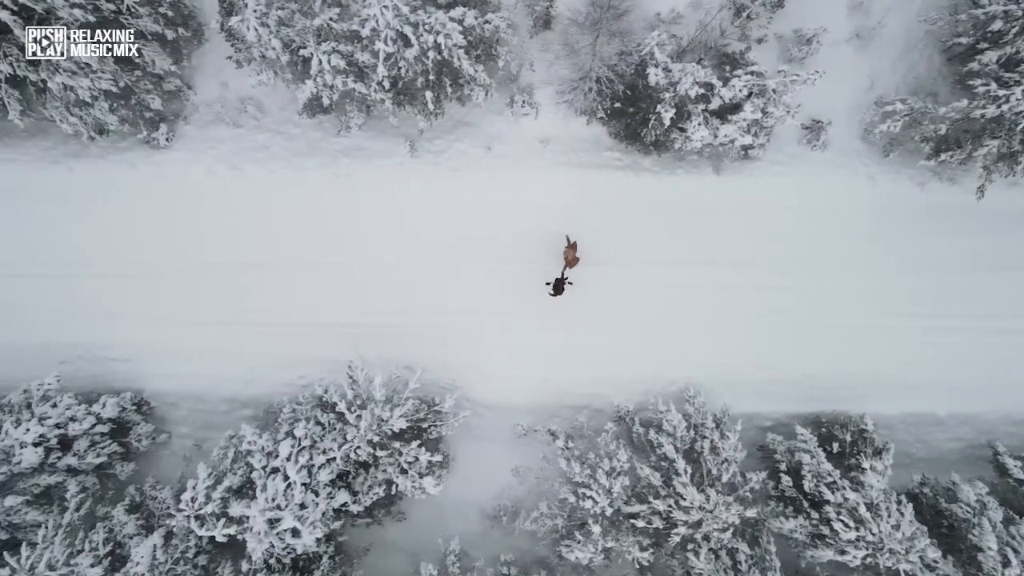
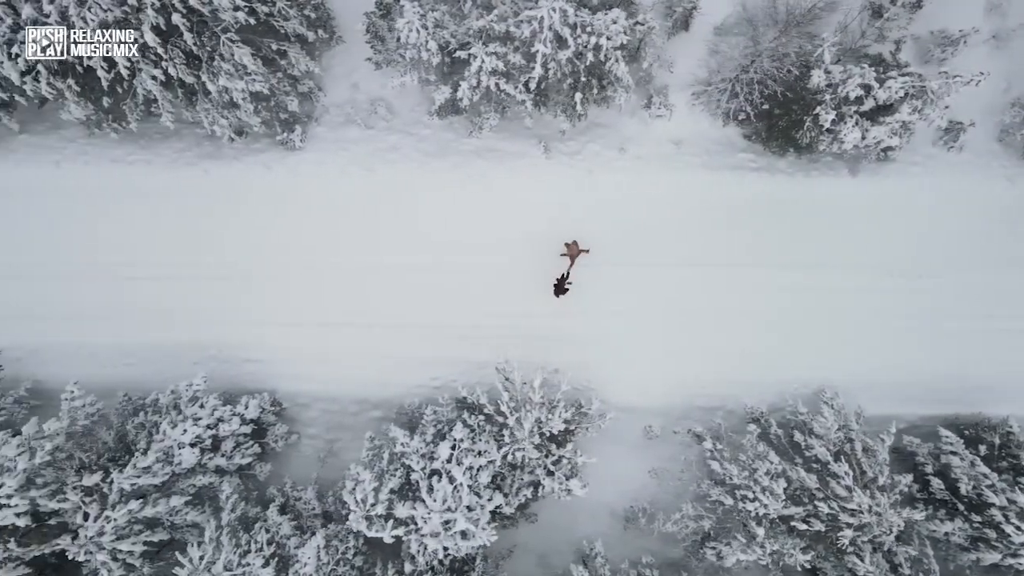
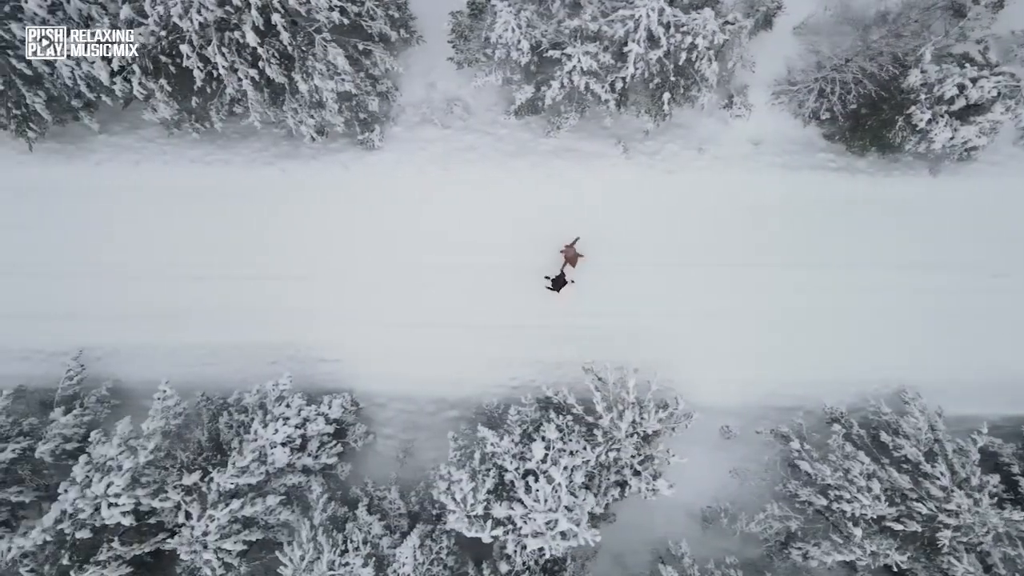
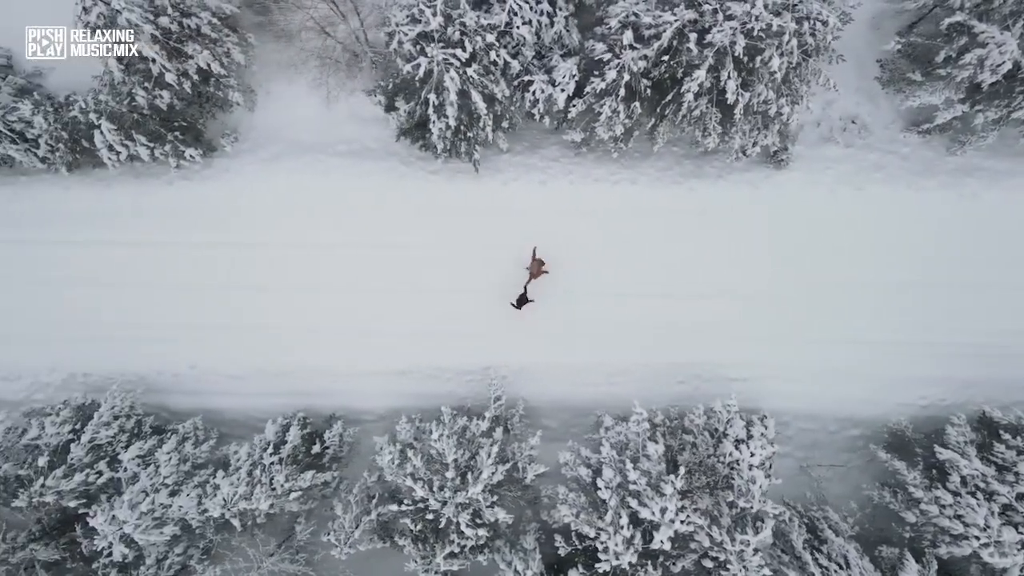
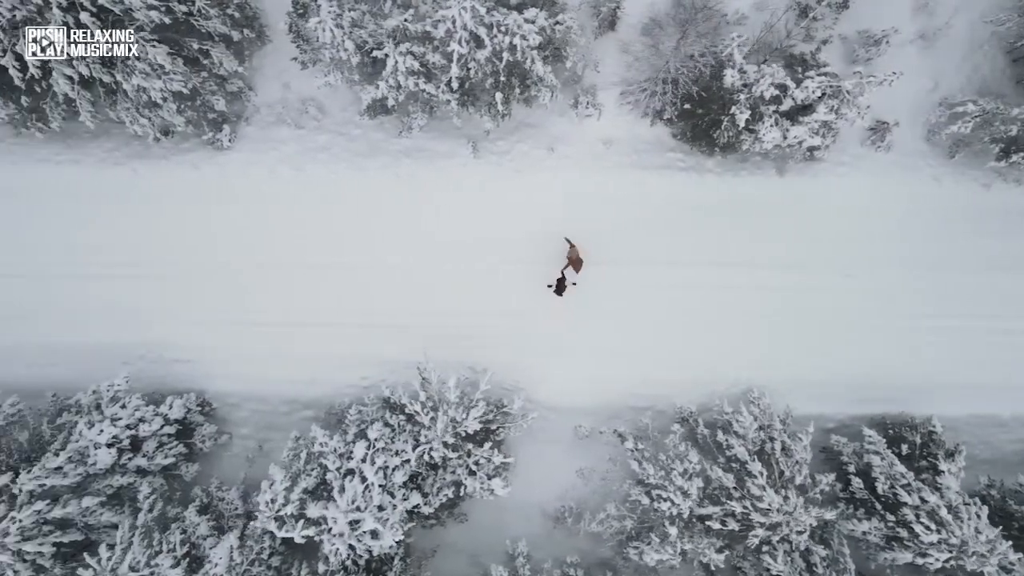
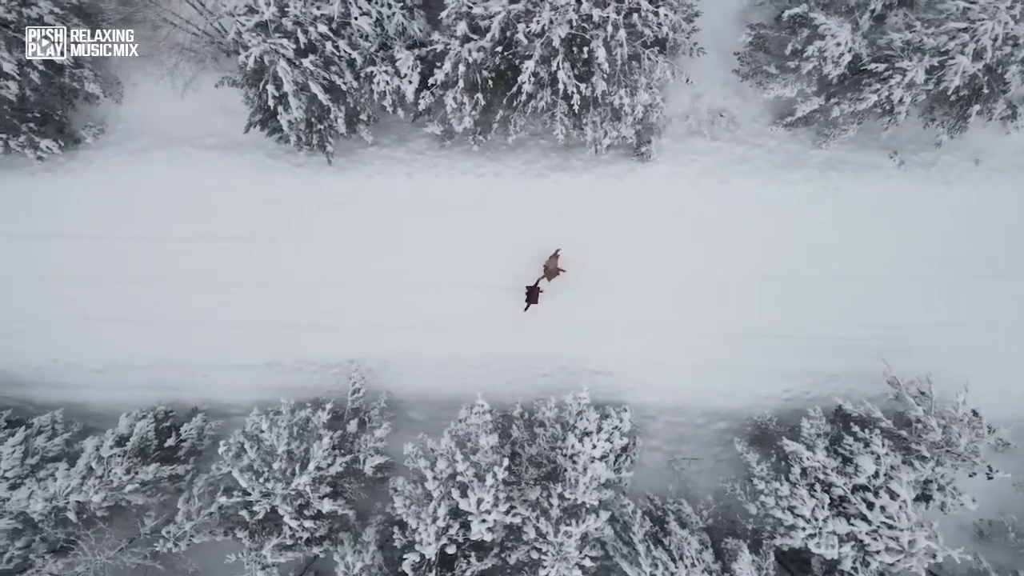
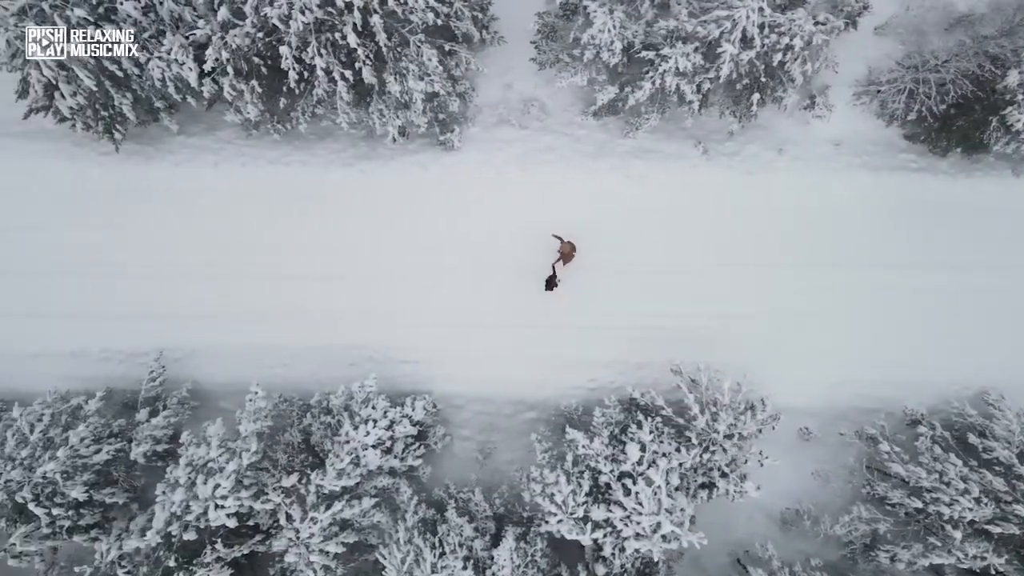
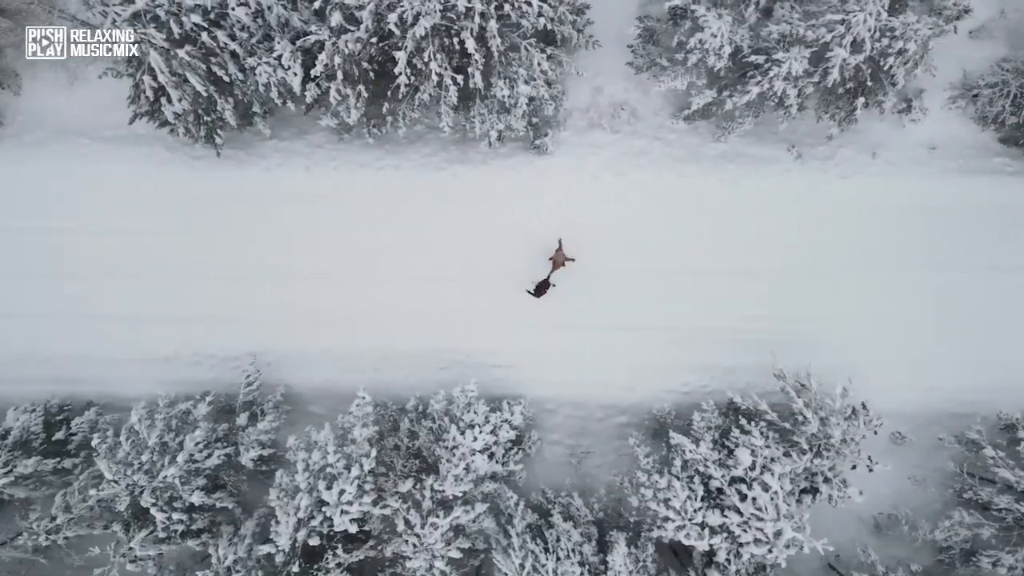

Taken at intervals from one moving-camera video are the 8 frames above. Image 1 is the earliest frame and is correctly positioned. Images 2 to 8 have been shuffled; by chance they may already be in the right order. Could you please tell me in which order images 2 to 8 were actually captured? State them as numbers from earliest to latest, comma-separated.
5, 2, 3, 7, 8, 6, 4
